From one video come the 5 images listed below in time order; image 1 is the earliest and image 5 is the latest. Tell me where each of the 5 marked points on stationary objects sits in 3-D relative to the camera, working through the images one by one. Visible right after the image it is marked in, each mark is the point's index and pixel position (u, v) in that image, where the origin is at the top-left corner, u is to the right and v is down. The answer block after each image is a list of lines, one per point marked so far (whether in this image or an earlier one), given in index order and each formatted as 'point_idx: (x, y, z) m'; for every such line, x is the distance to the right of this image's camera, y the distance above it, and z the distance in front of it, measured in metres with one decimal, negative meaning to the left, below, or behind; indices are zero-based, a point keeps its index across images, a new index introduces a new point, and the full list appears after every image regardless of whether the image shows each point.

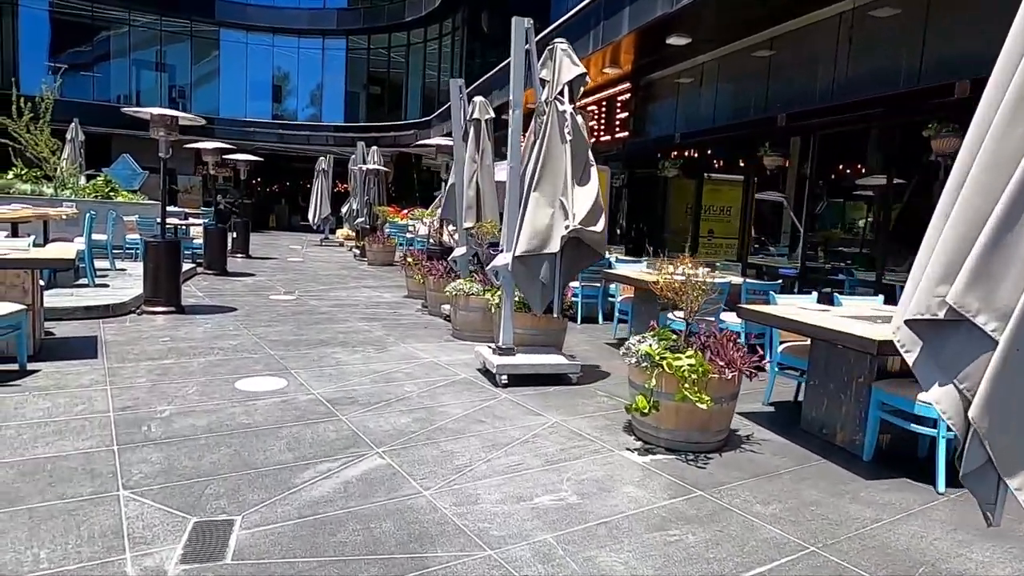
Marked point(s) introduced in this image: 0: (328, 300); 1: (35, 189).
0: (-2.7, -0.2, +9.7) m
1: (-9.7, +2.0, +13.6) m
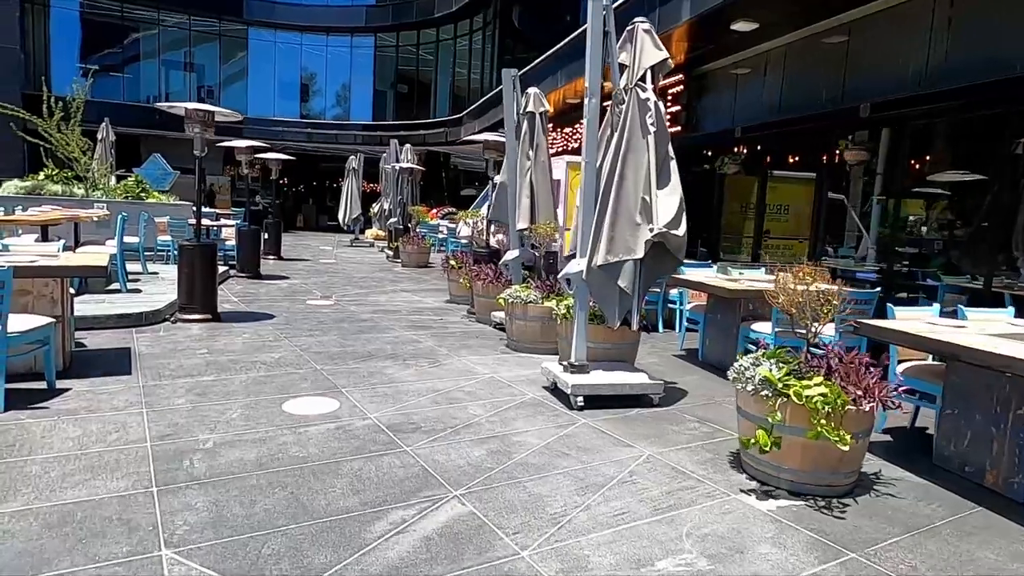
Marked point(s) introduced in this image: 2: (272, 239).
0: (-2.0, -0.2, +9.2) m
1: (-8.9, +2.0, +13.3) m
2: (-5.4, +1.1, +15.1) m
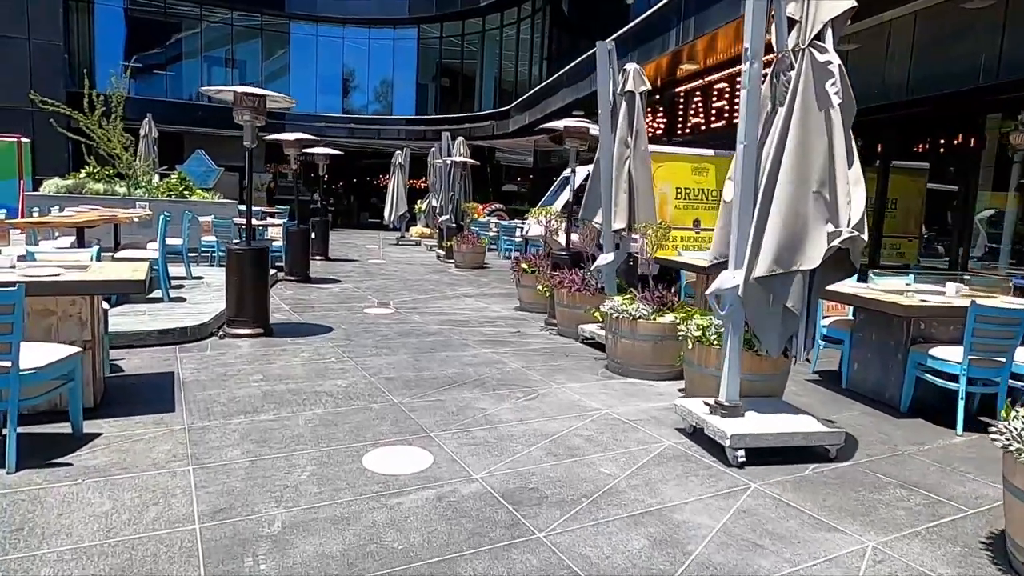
0: (-1.0, -0.3, +8.3) m
1: (-7.6, +1.9, +12.7) m
2: (-4.1, +1.1, +14.3) m
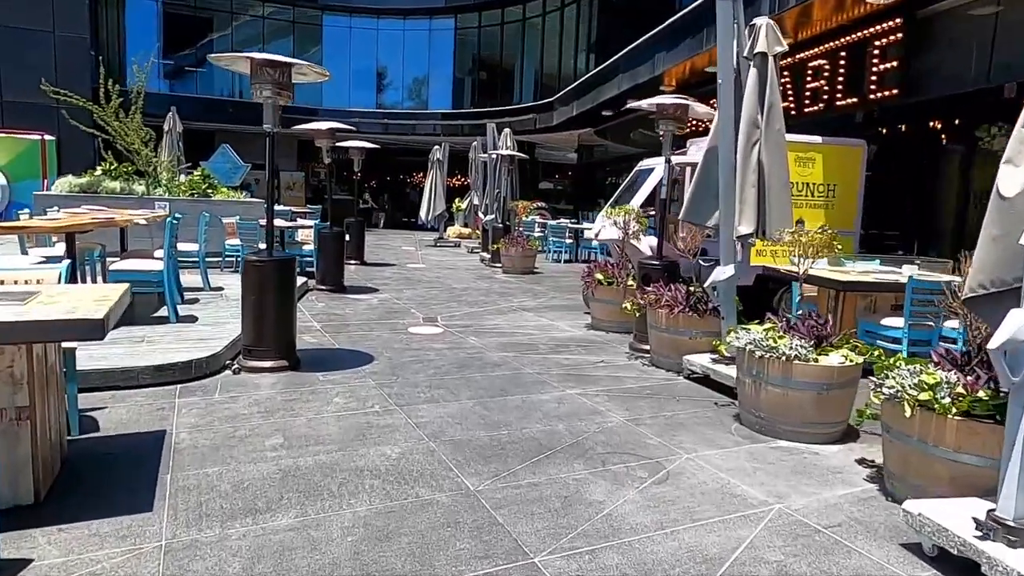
0: (-0.2, -0.5, +6.9) m
1: (-6.7, +1.8, +11.6) m
2: (-3.1, +0.9, +13.0) m
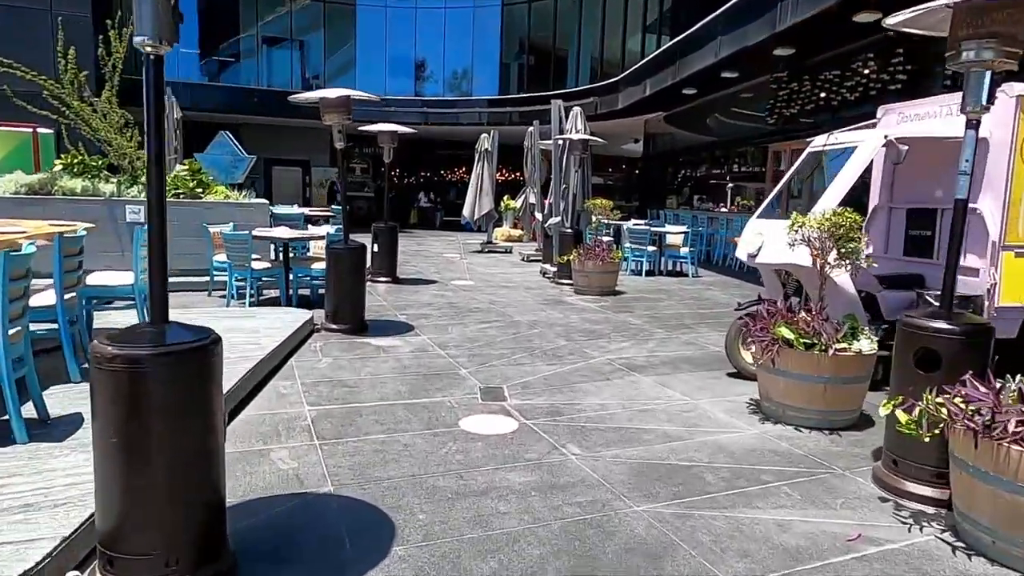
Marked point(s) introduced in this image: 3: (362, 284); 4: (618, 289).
0: (+0.5, -0.9, +3.9) m
1: (-5.6, +1.4, +9.0) m
2: (-1.9, +0.5, +10.2) m
3: (-1.5, +0.1, +6.9) m
4: (+1.6, 0.0, +10.4) m
